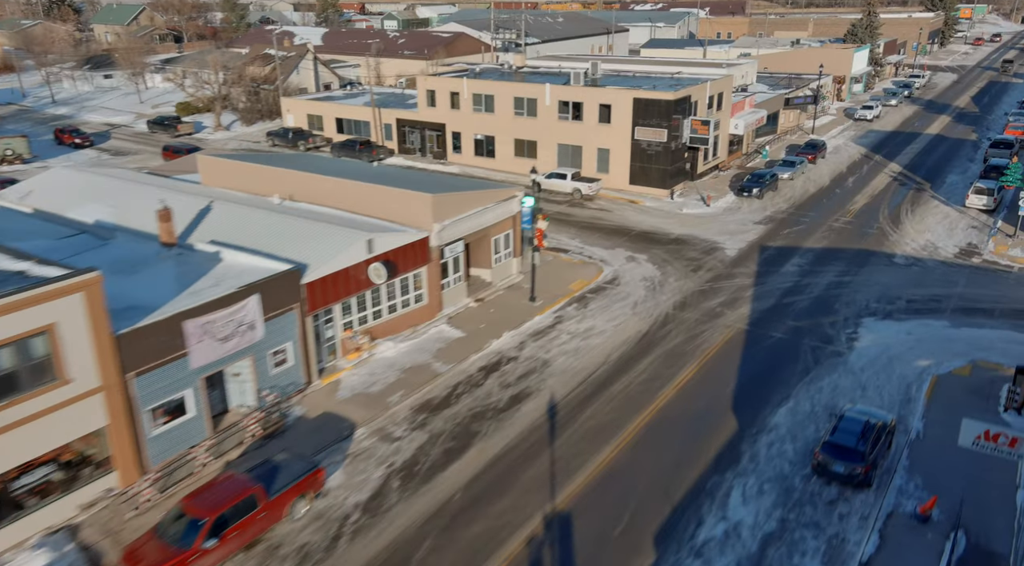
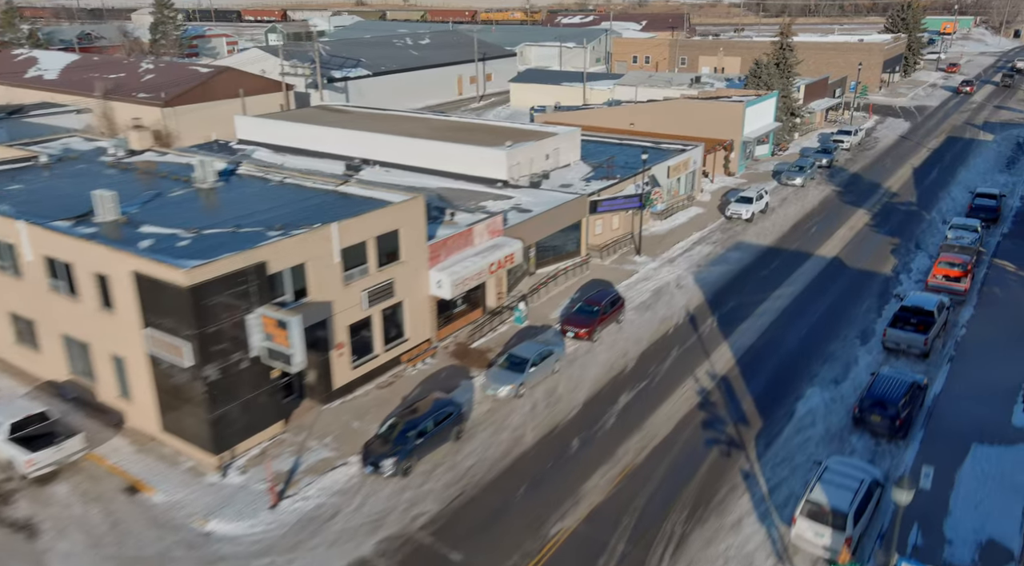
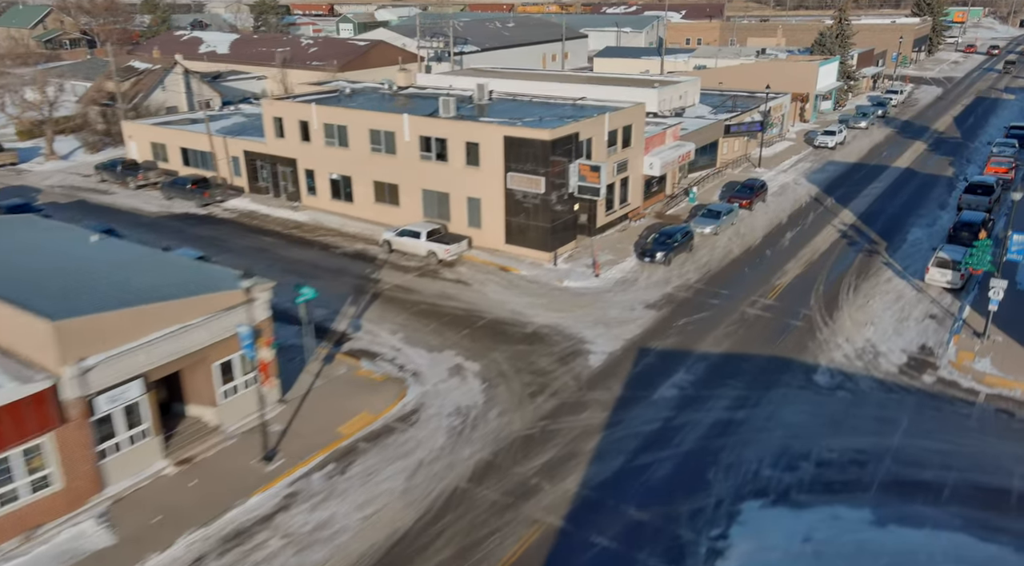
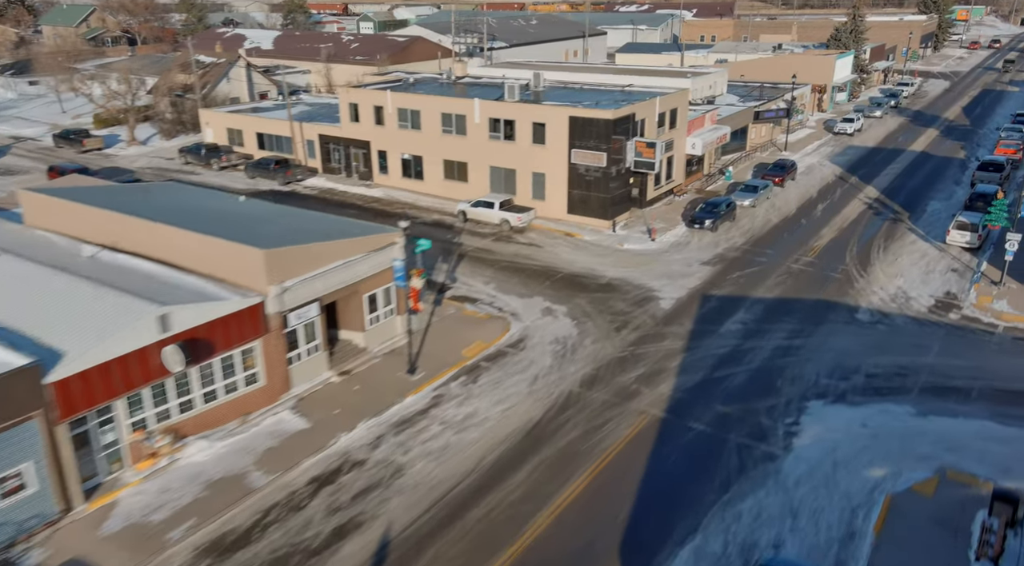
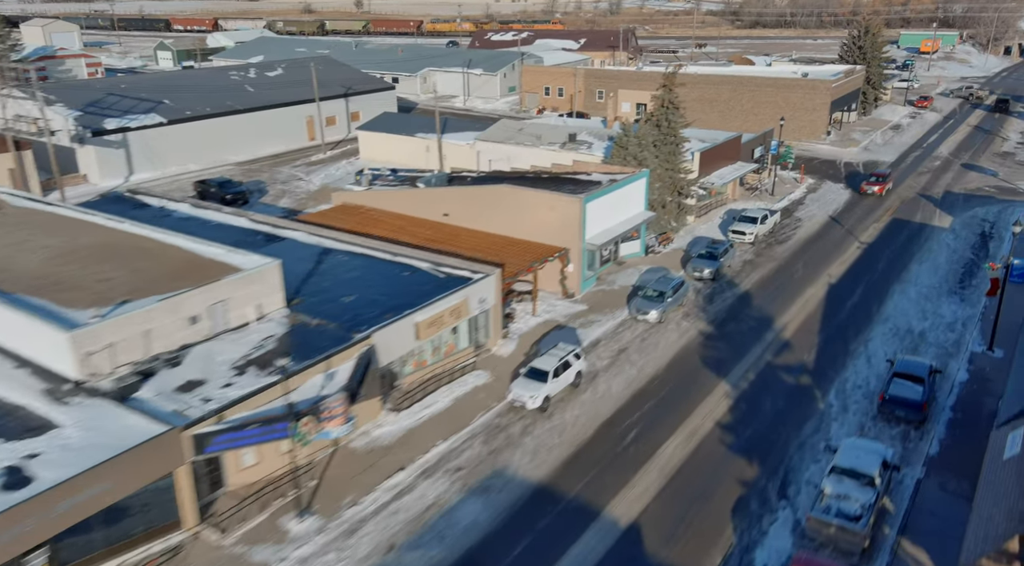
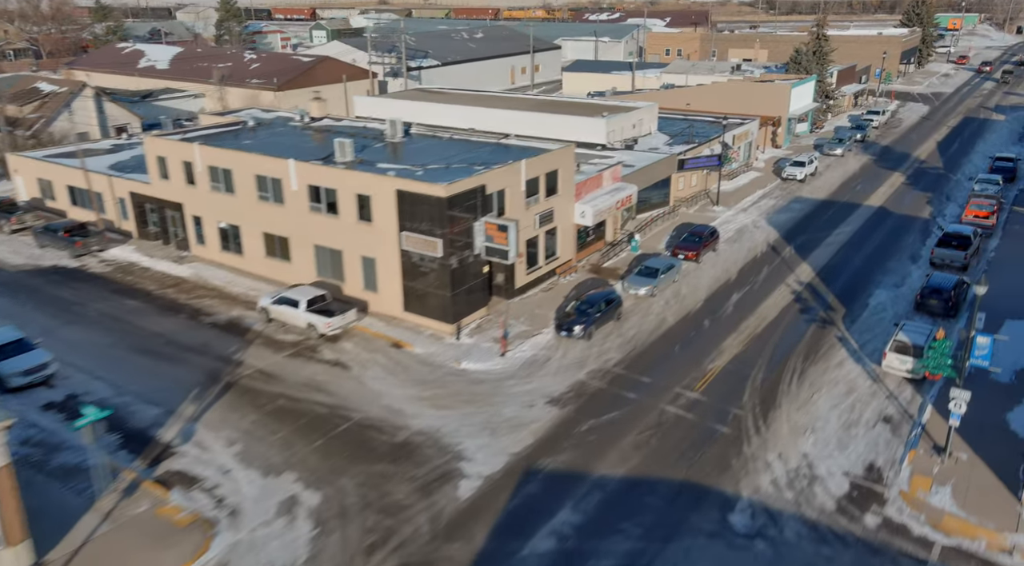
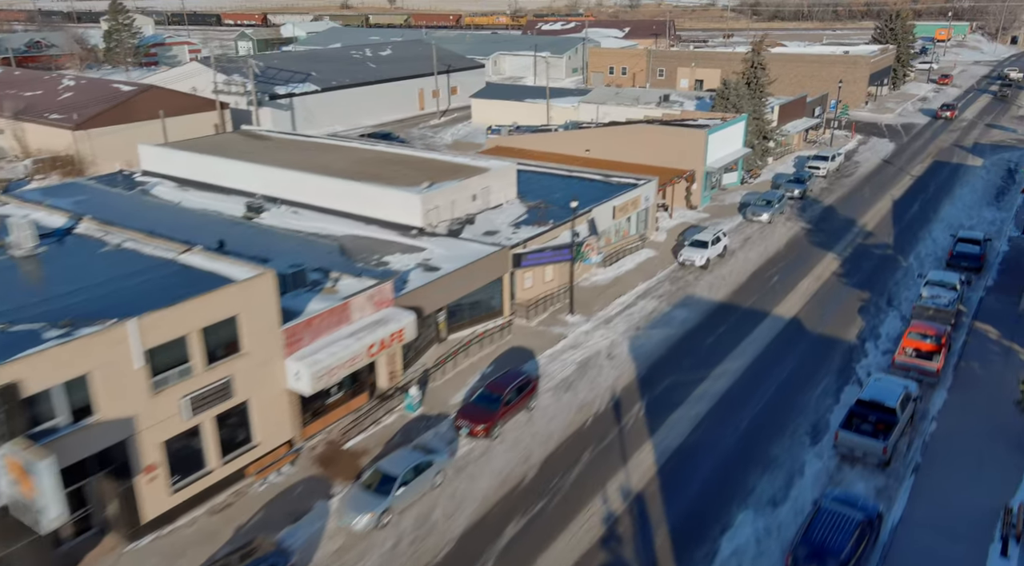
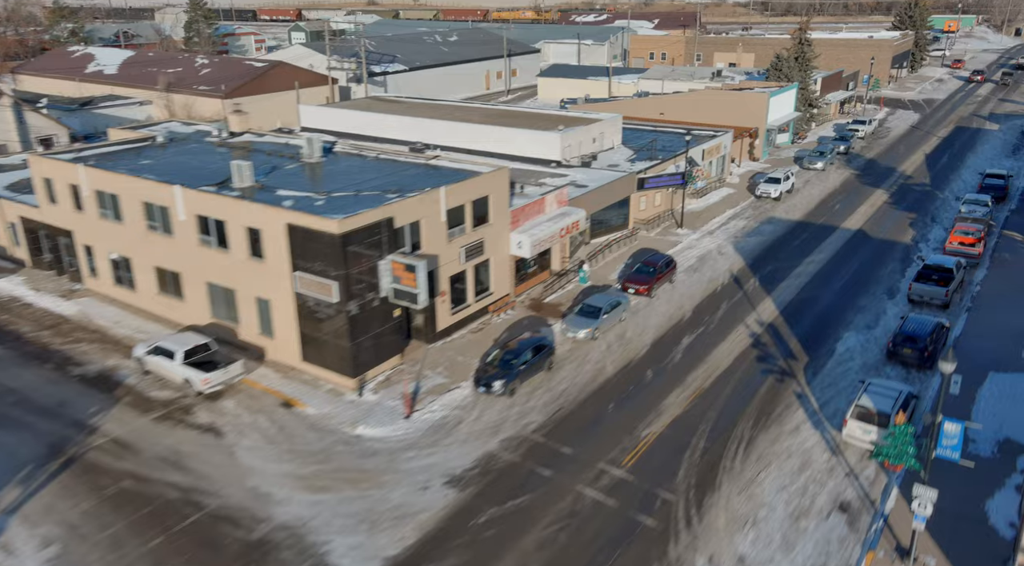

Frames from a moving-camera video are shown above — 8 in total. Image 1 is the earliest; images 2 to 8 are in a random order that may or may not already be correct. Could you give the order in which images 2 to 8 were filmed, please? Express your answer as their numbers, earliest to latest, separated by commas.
4, 3, 6, 8, 2, 7, 5
